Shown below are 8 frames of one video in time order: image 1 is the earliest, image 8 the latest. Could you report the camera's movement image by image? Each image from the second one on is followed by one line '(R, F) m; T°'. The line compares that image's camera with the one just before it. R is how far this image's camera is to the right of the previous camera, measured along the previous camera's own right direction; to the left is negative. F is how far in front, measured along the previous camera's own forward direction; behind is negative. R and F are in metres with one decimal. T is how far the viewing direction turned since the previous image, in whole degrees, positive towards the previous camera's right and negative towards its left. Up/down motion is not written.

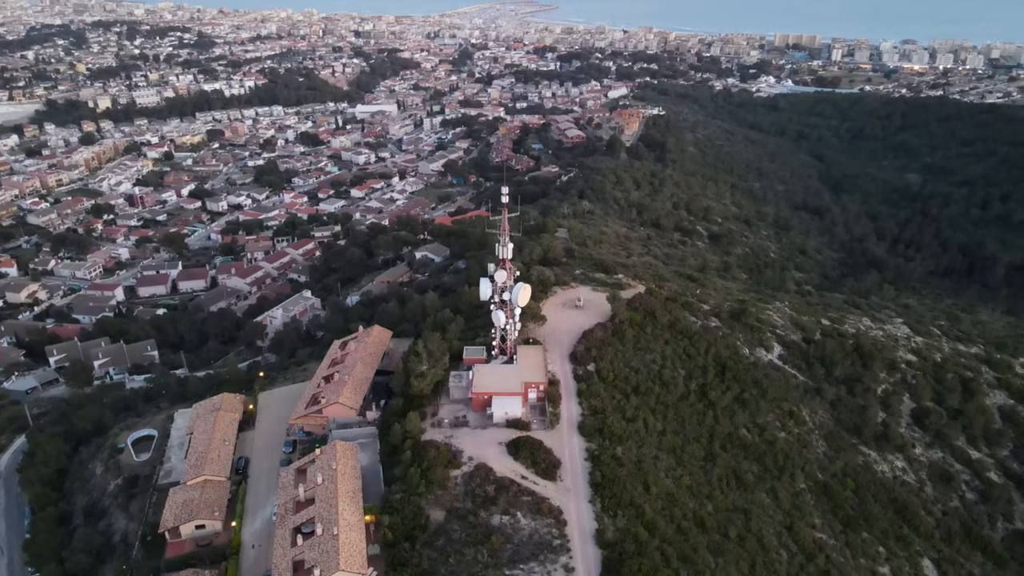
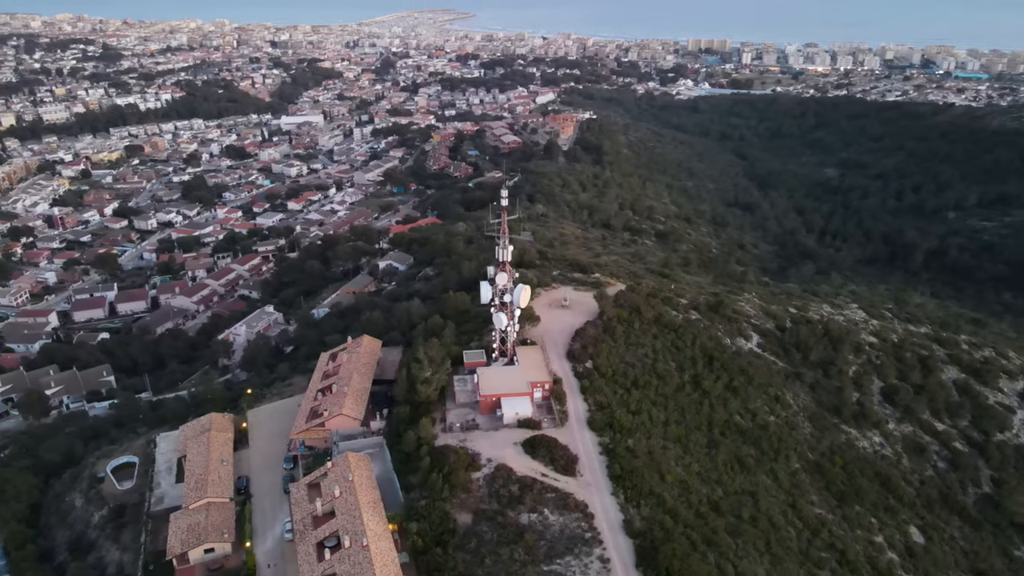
(-1.6, -0.1) m; +6°
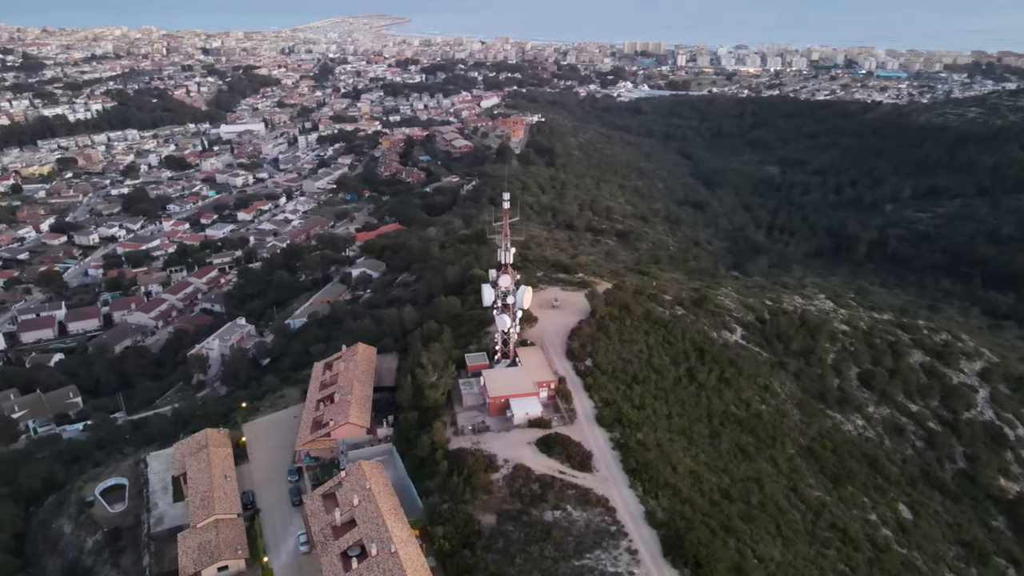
(-1.3, -0.1) m; +4°
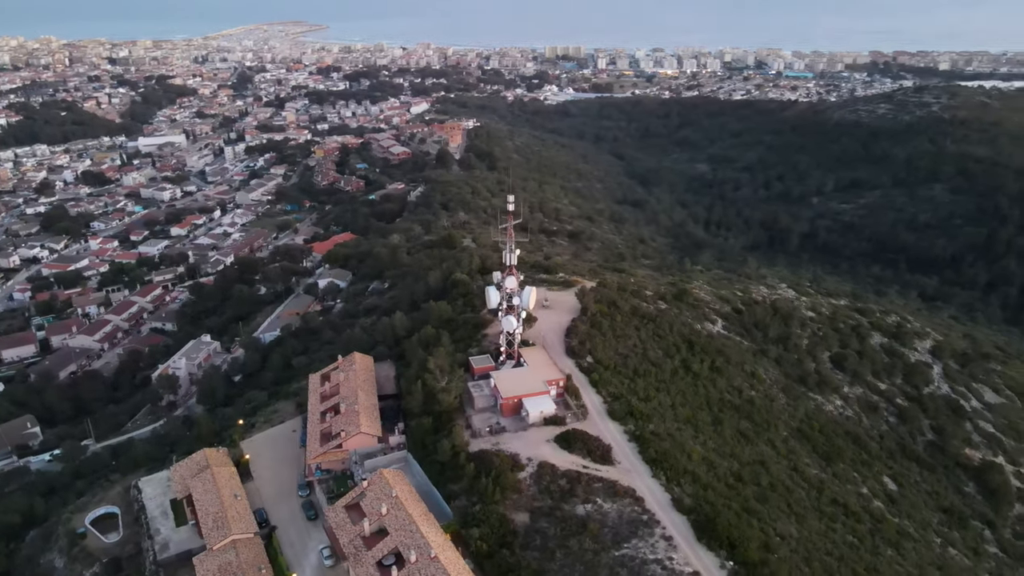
(-1.8, -0.1) m; +6°
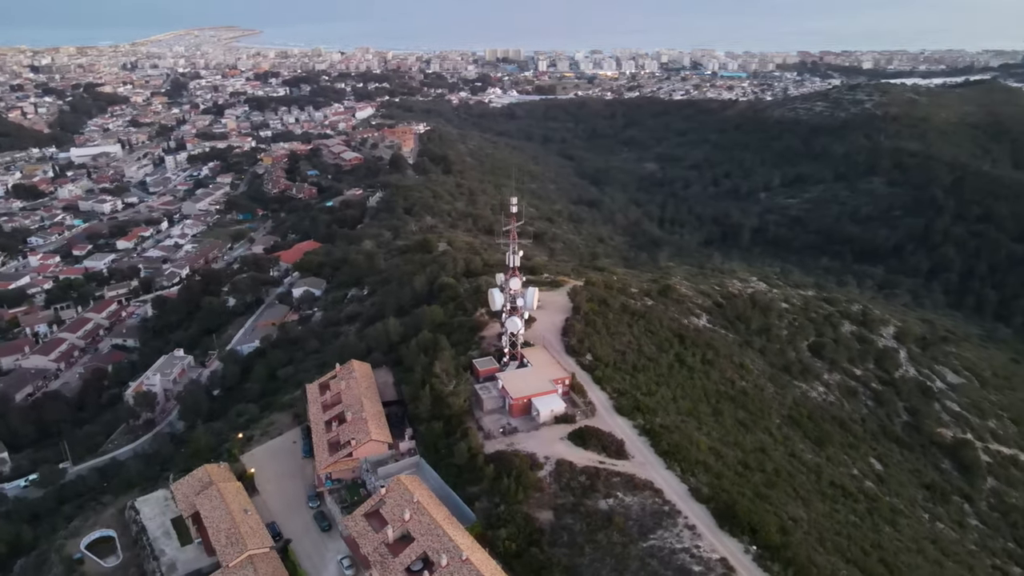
(-1.3, -0.1) m; +4°
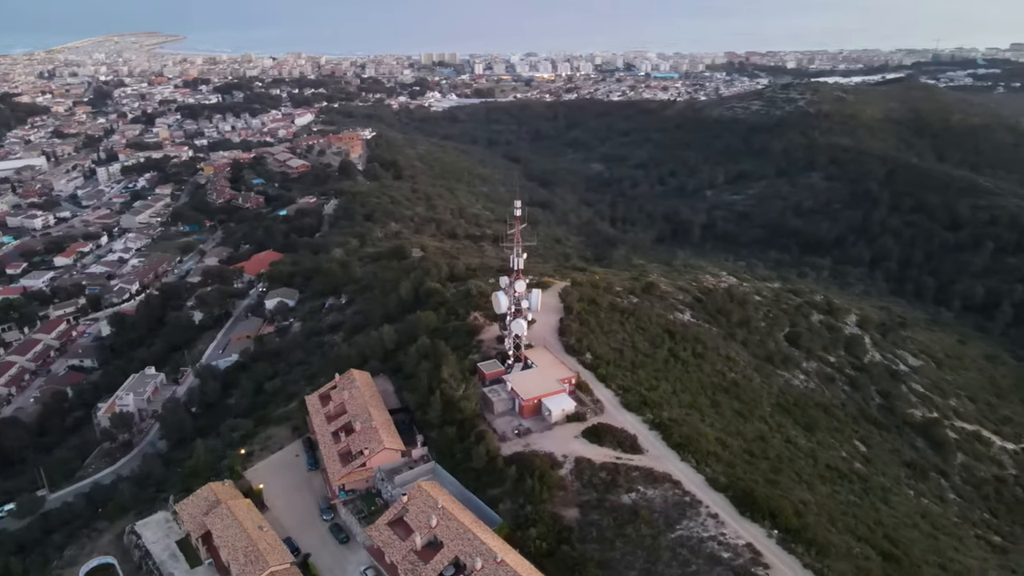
(-1.5, -0.1) m; +5°
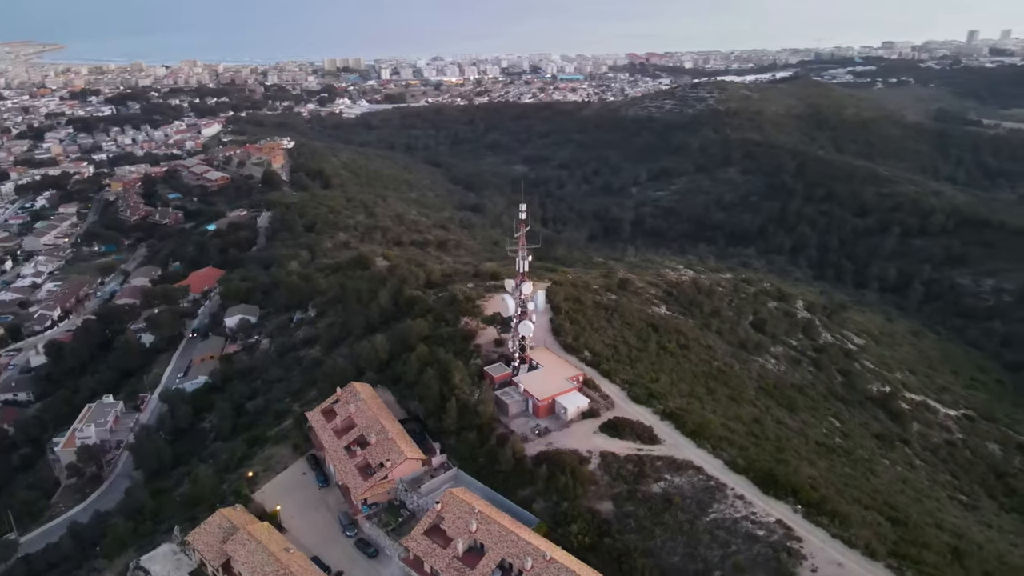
(-2.2, -0.1) m; +7°
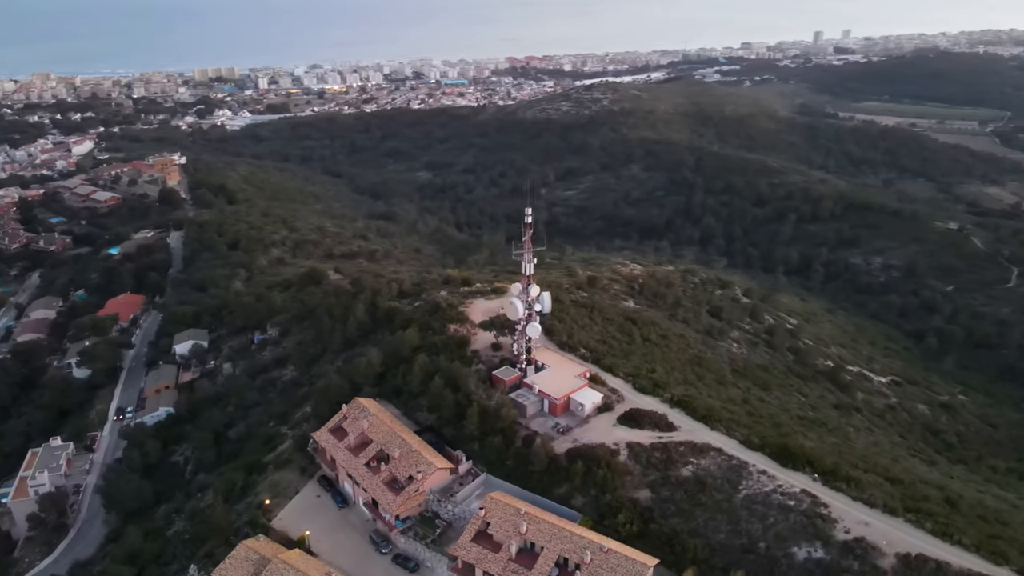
(-2.7, 0.0) m; +8°
